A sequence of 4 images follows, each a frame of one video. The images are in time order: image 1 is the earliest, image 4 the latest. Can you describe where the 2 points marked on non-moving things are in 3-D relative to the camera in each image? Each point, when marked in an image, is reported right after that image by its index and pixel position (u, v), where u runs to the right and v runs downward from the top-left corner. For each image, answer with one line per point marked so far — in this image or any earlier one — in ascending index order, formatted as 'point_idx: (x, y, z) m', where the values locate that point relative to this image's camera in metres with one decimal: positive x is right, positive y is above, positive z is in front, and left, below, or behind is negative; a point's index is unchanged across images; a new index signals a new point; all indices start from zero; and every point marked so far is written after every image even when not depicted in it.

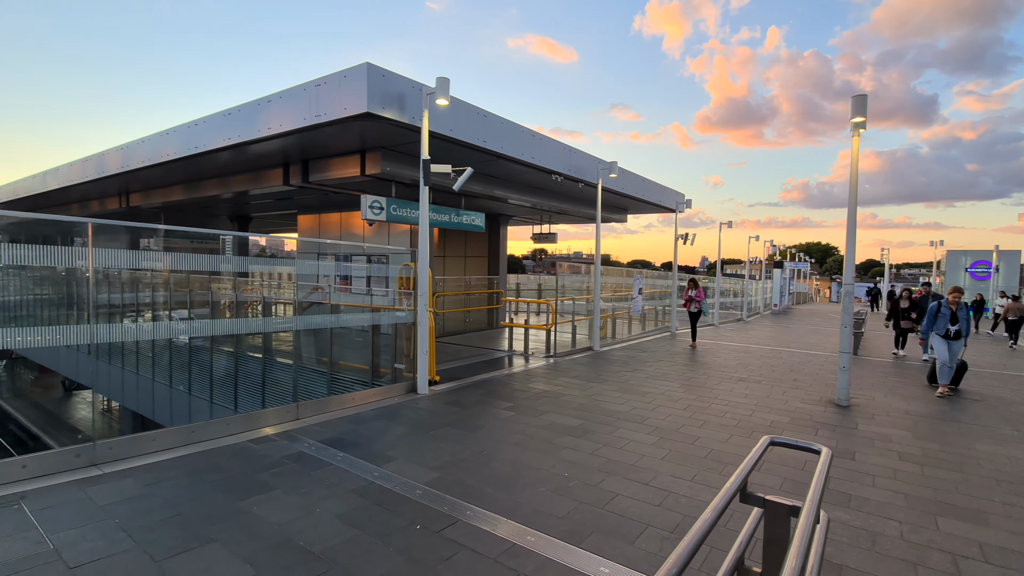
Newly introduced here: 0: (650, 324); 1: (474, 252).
0: (+4.2, -1.1, +14.7) m
1: (-1.1, +1.1, +14.5) m
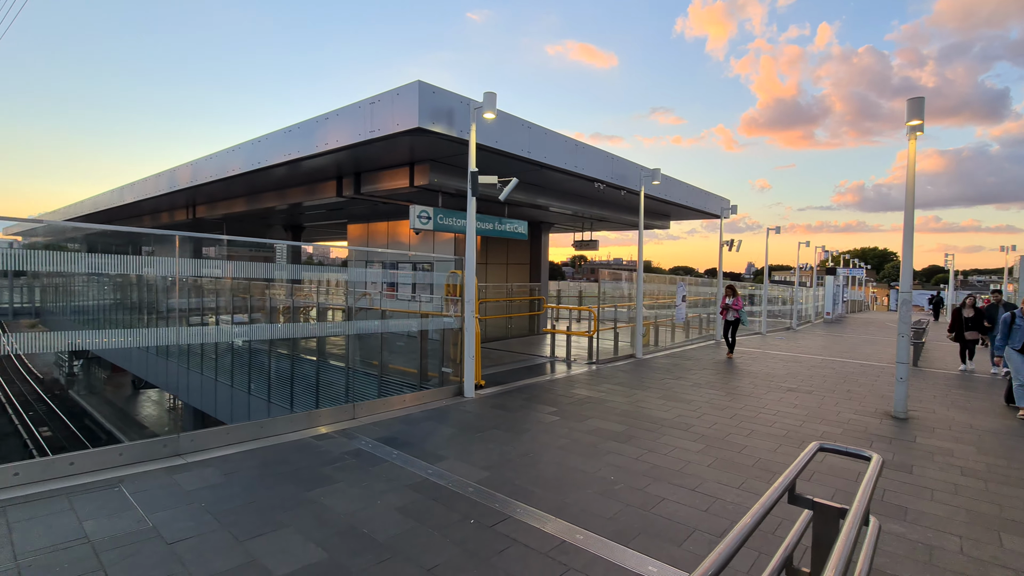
0: (+5.4, -1.3, +14.4) m
1: (+0.1, +0.9, +14.7) m
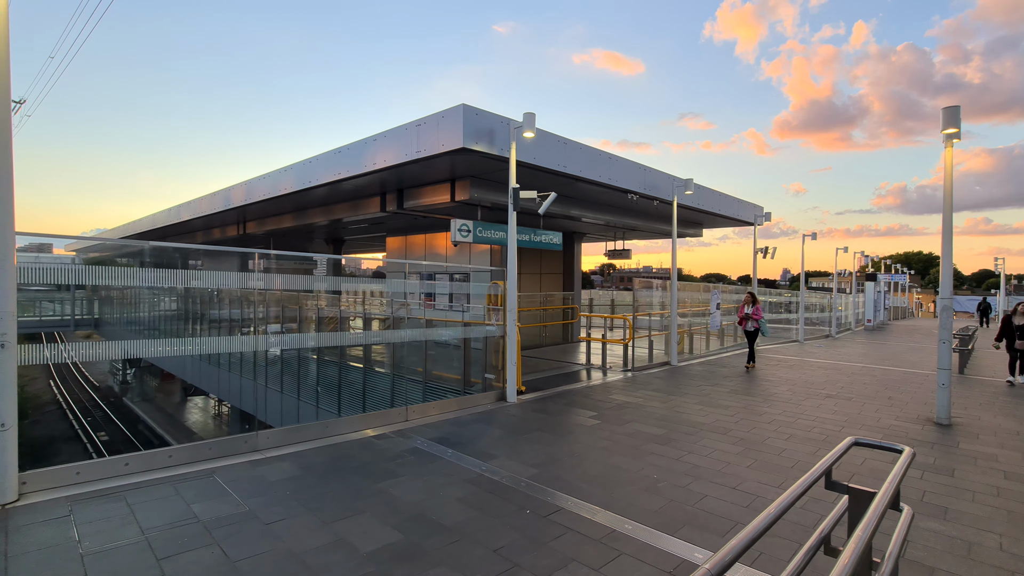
0: (+6.4, -1.5, +14.4) m
1: (+1.1, +0.6, +15.0) m
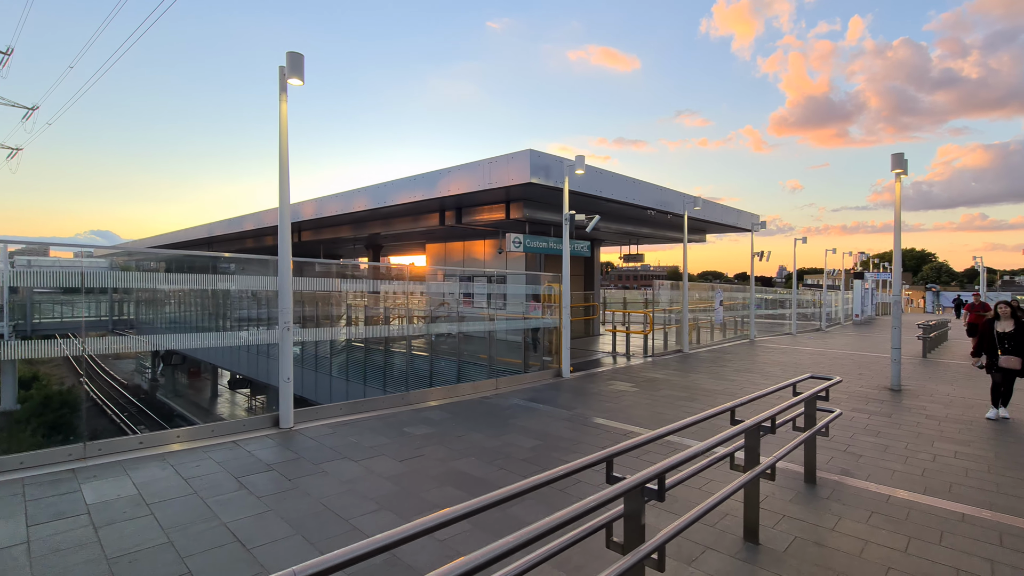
0: (+7.4, -1.5, +16.5) m
1: (+2.1, +0.6, +17.0) m
